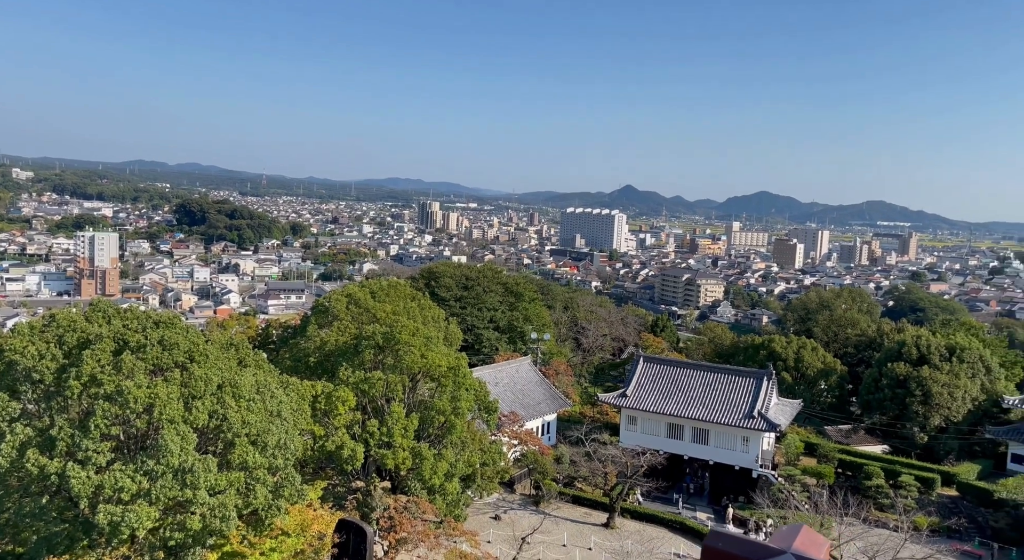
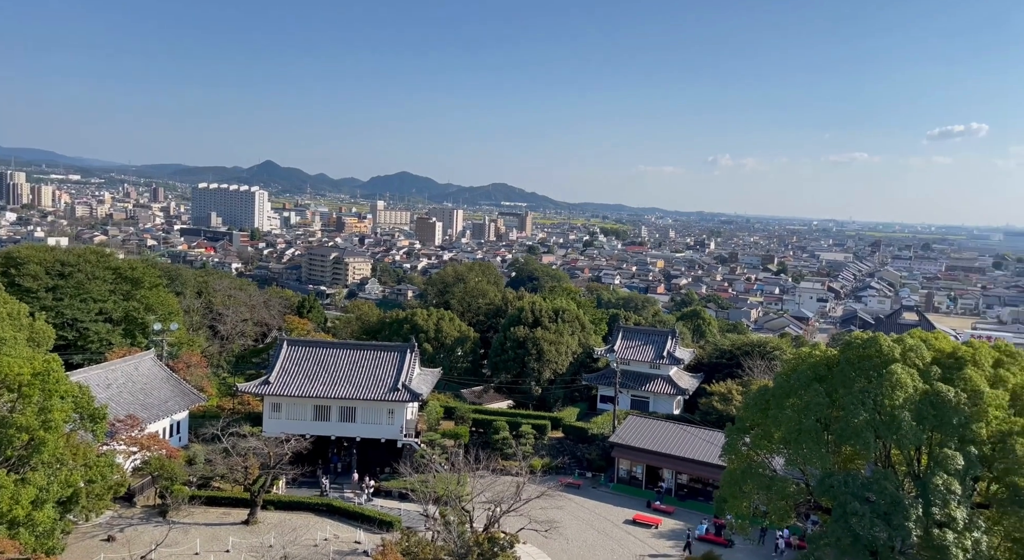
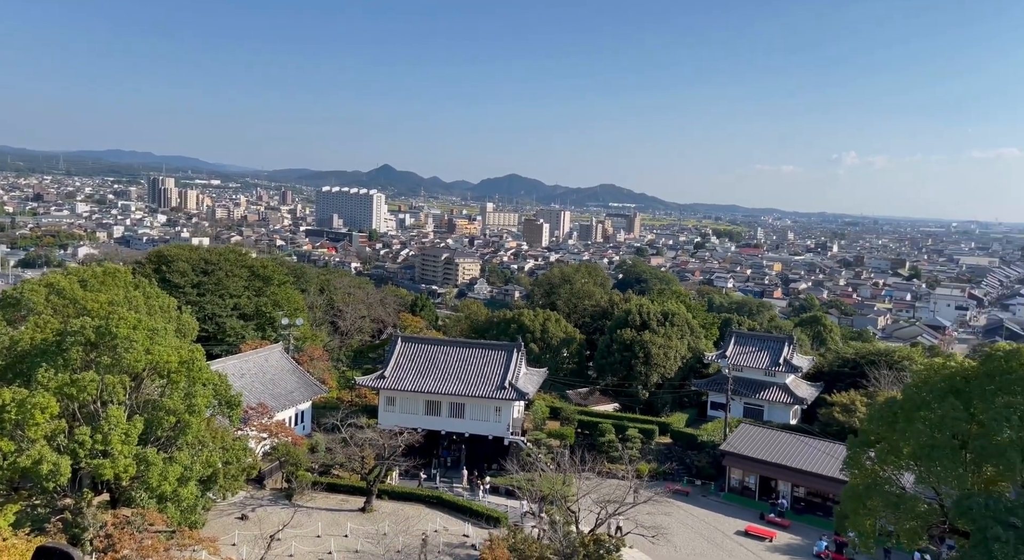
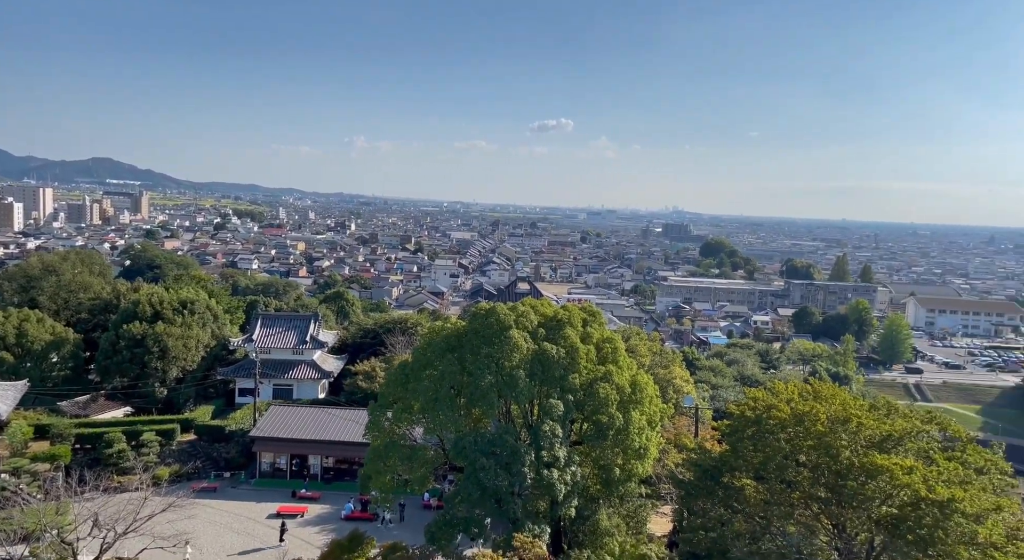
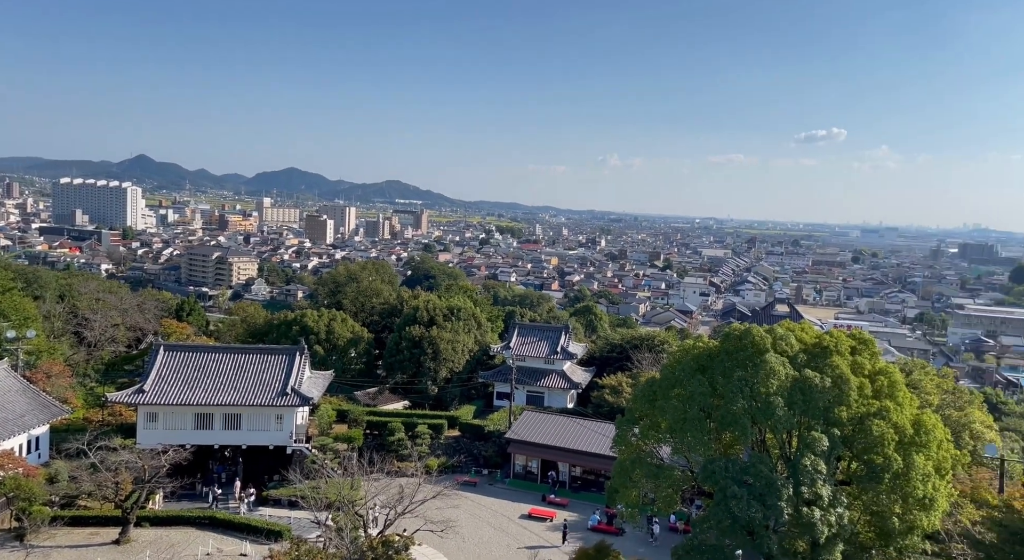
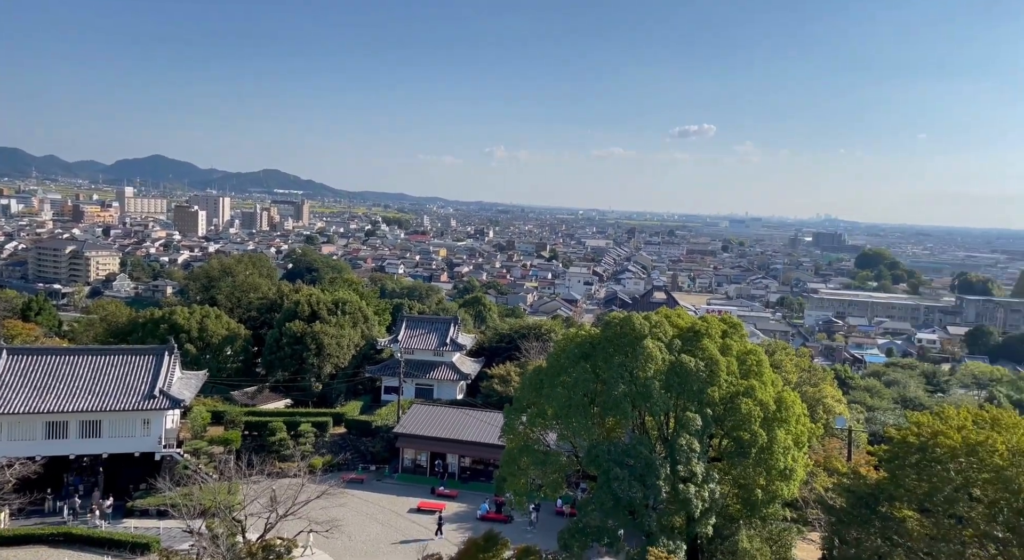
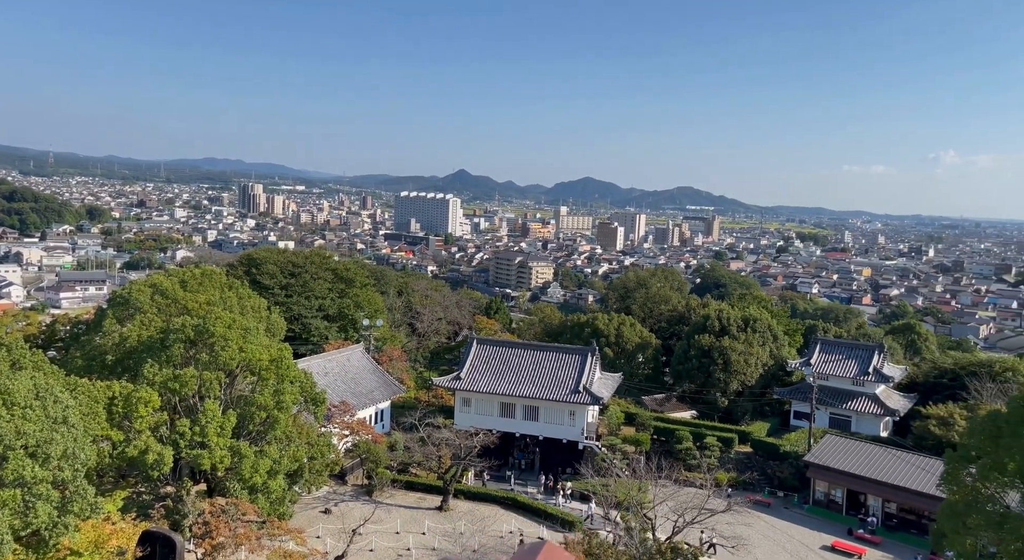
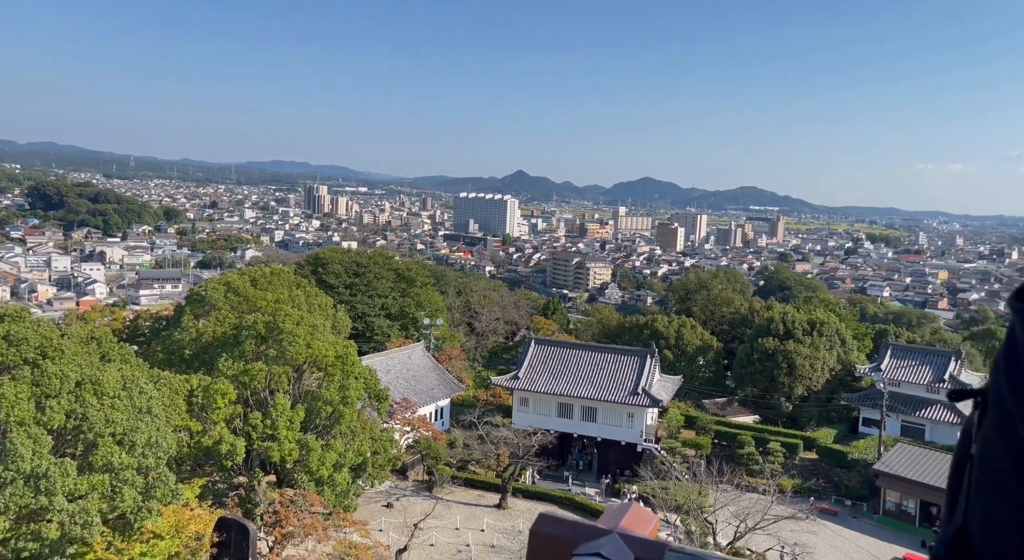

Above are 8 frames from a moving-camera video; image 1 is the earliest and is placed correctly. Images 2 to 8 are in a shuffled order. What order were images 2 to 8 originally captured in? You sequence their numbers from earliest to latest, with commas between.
8, 7, 3, 2, 5, 6, 4
